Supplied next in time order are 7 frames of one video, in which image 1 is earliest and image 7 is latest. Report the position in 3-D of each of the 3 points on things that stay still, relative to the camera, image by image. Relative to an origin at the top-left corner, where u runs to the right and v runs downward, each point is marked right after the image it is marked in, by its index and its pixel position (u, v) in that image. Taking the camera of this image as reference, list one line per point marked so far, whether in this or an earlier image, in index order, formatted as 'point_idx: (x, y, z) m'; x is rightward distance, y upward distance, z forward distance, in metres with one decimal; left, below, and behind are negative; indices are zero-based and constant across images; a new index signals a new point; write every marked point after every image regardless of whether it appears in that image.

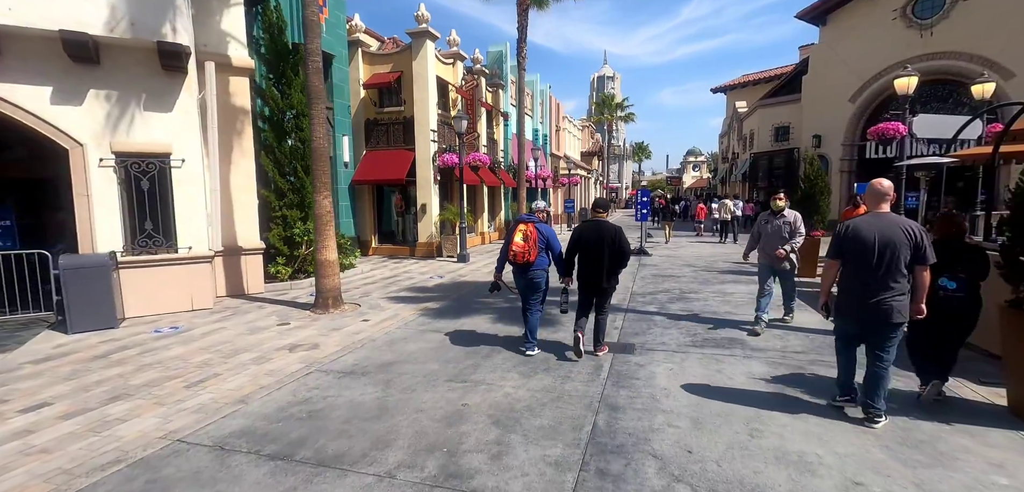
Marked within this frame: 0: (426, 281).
0: (-1.8, -0.8, +10.5) m
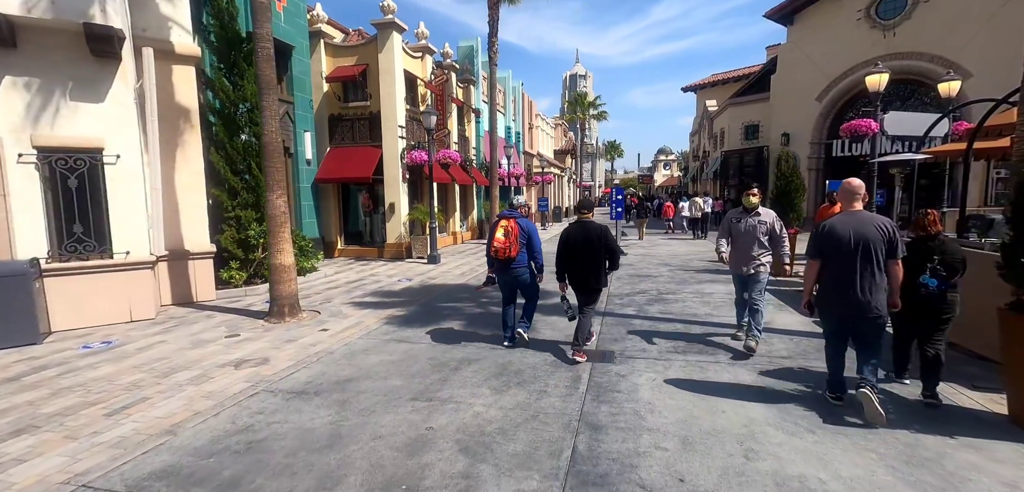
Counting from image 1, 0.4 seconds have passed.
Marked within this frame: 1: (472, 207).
0: (-2.4, -0.8, +10.0) m
1: (-1.6, +1.6, +20.0) m
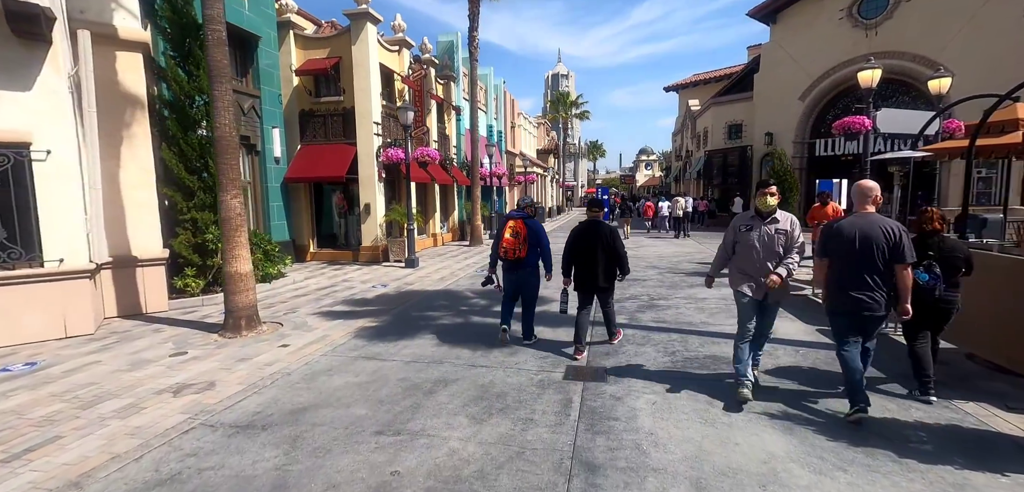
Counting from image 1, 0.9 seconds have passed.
0: (-2.7, -0.9, +9.3) m
1: (-2.3, +1.5, +19.3) m
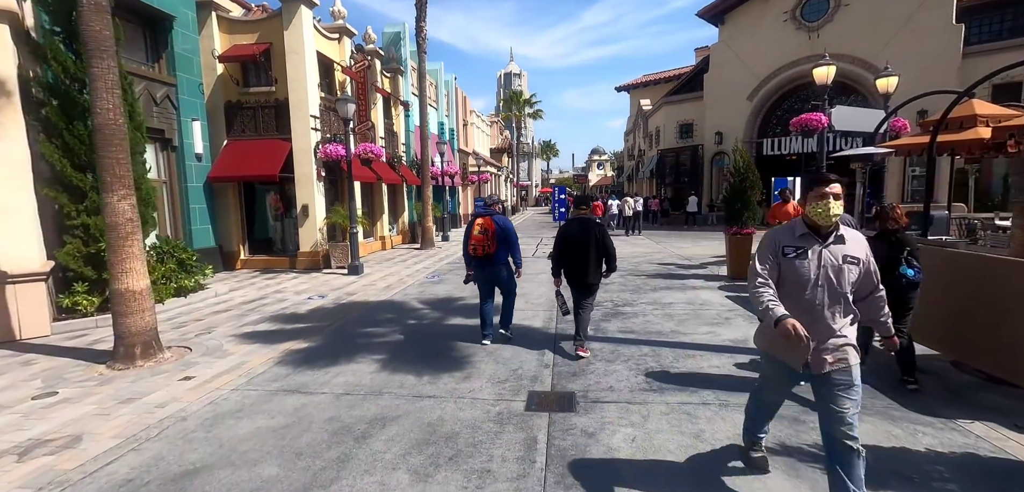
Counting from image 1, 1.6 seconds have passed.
0: (-3.5, -1.0, +8.2) m
1: (-4.1, +1.4, +18.3) m
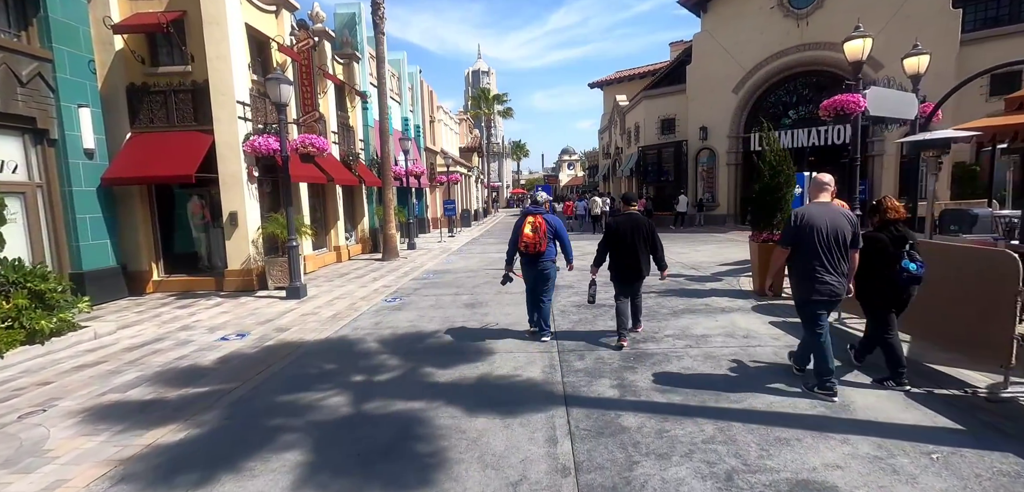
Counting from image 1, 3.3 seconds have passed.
0: (-3.7, -1.3, +6.1) m
1: (-4.9, +1.1, +16.0) m
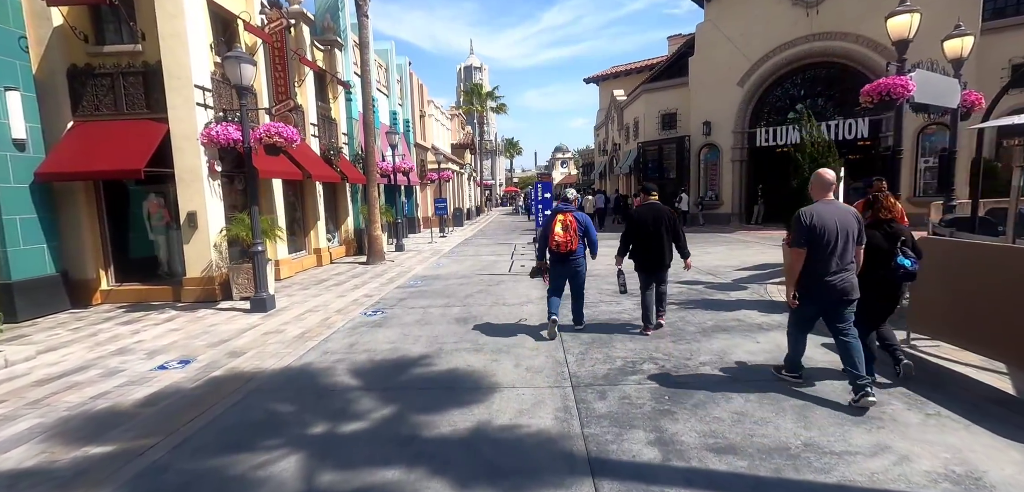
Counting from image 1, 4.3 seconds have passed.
0: (-3.7, -1.3, +4.9) m
1: (-5.0, +1.0, +14.9) m
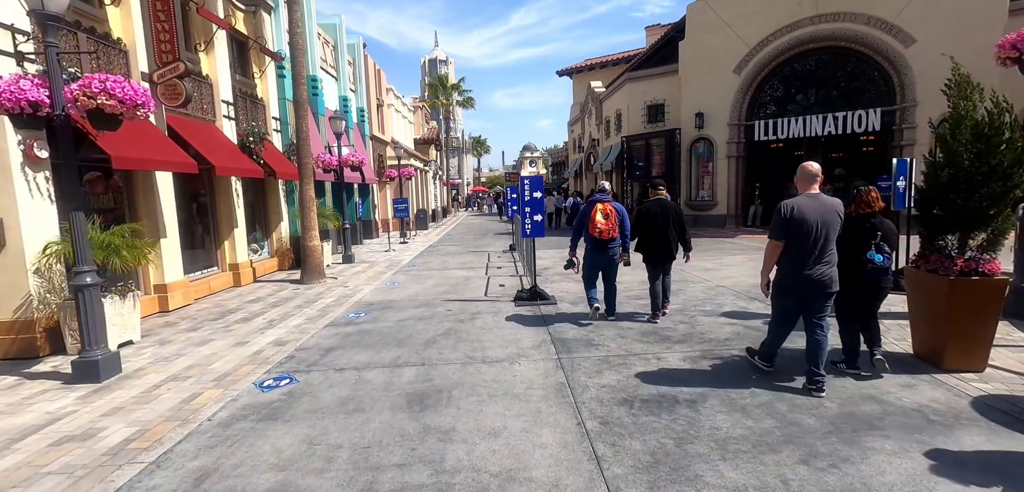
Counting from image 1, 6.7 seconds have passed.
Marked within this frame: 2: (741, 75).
0: (-3.7, -1.6, +2.0) m
1: (-5.7, +0.7, +11.9) m
2: (+8.5, +6.4, +18.3) m
